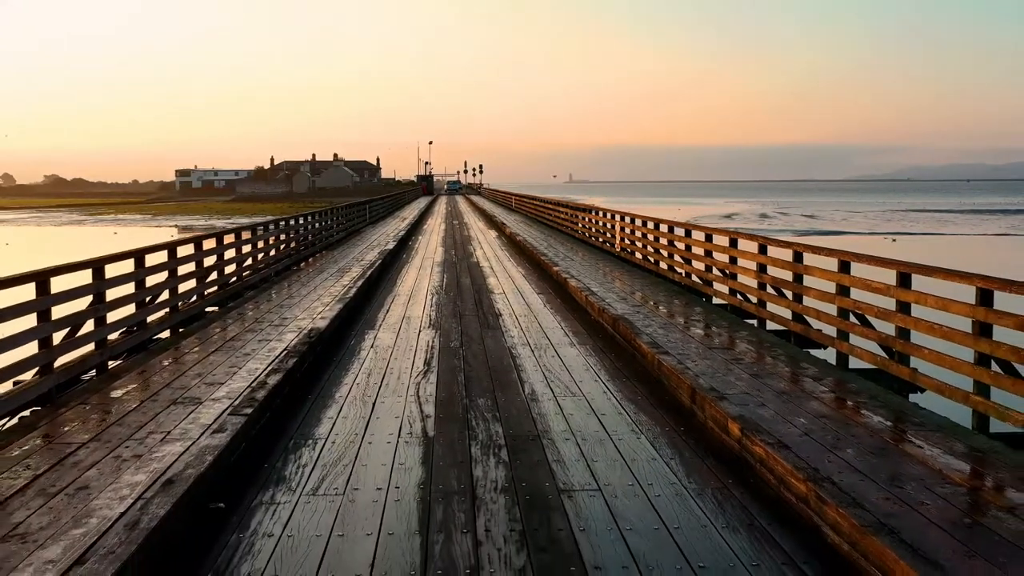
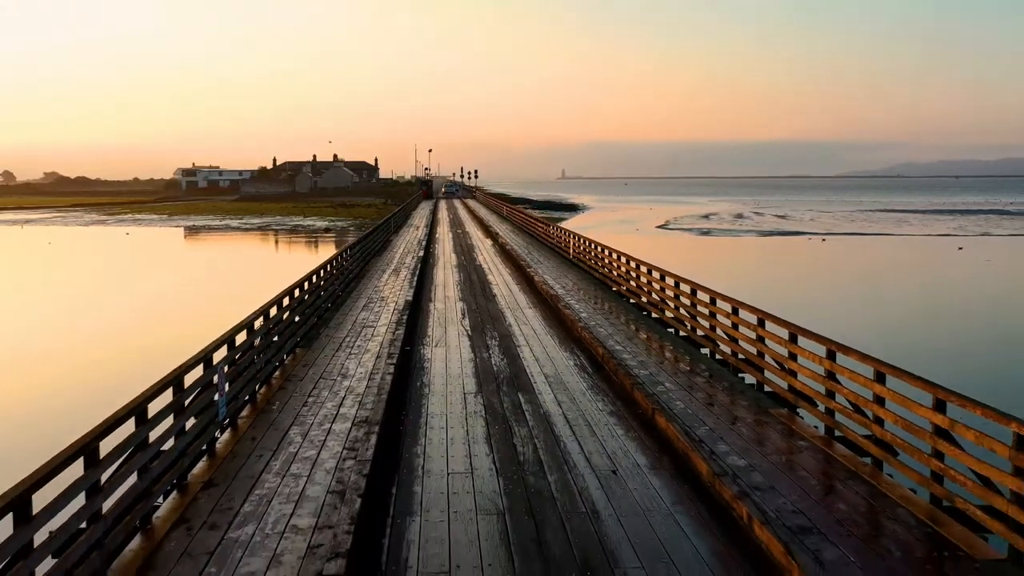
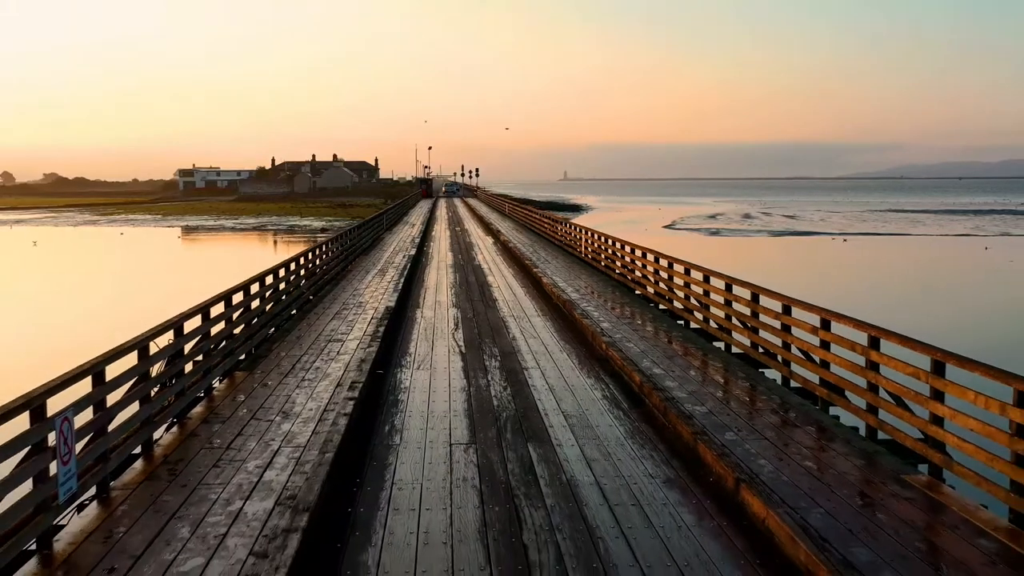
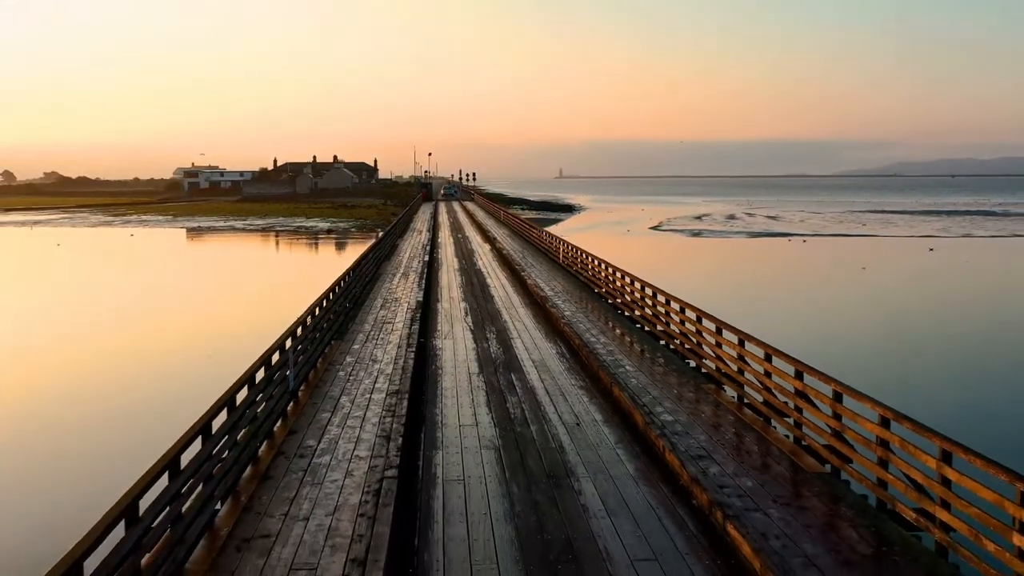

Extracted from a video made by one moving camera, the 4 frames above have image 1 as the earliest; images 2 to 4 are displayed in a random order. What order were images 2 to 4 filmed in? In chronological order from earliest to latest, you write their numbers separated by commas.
3, 2, 4
